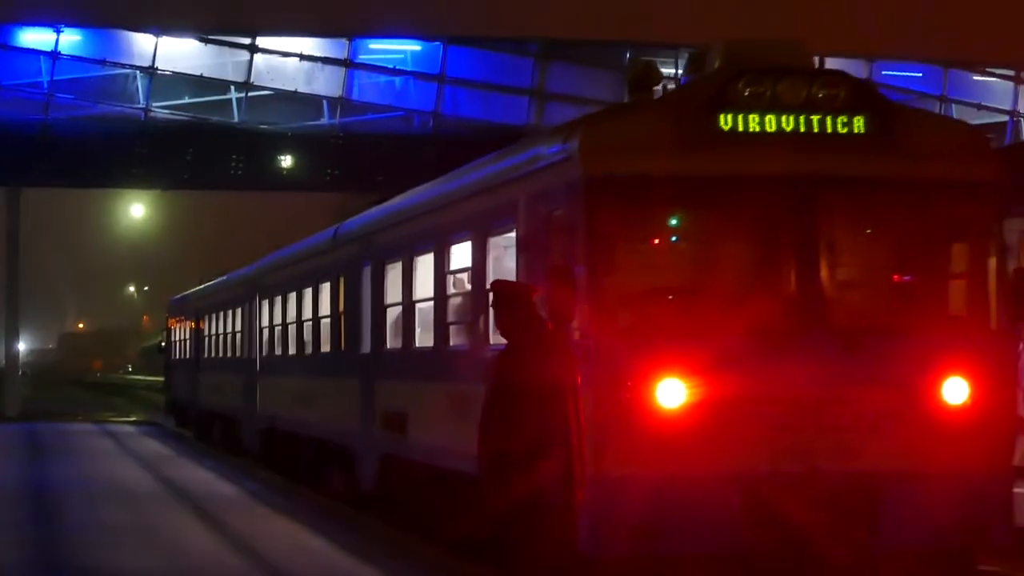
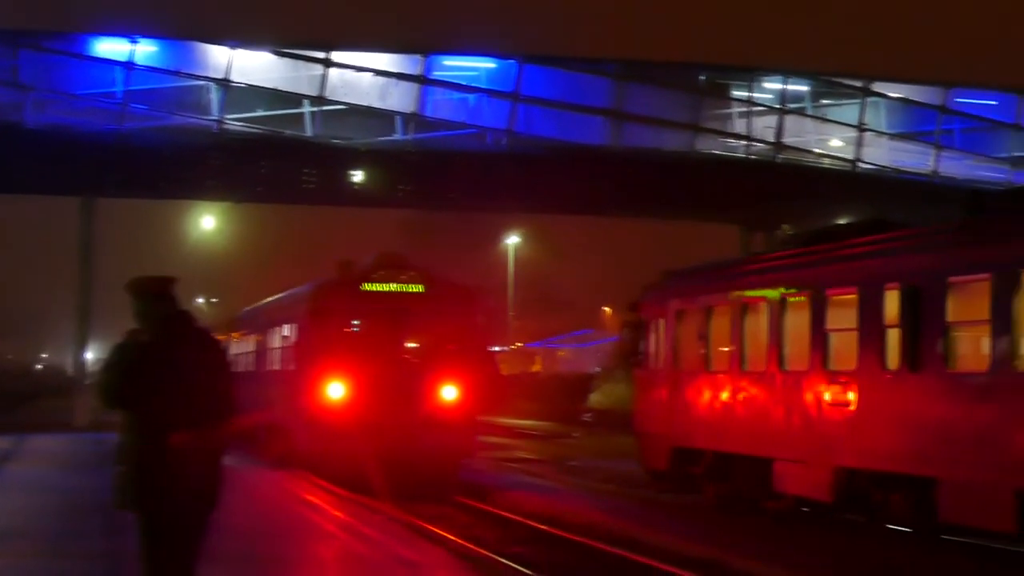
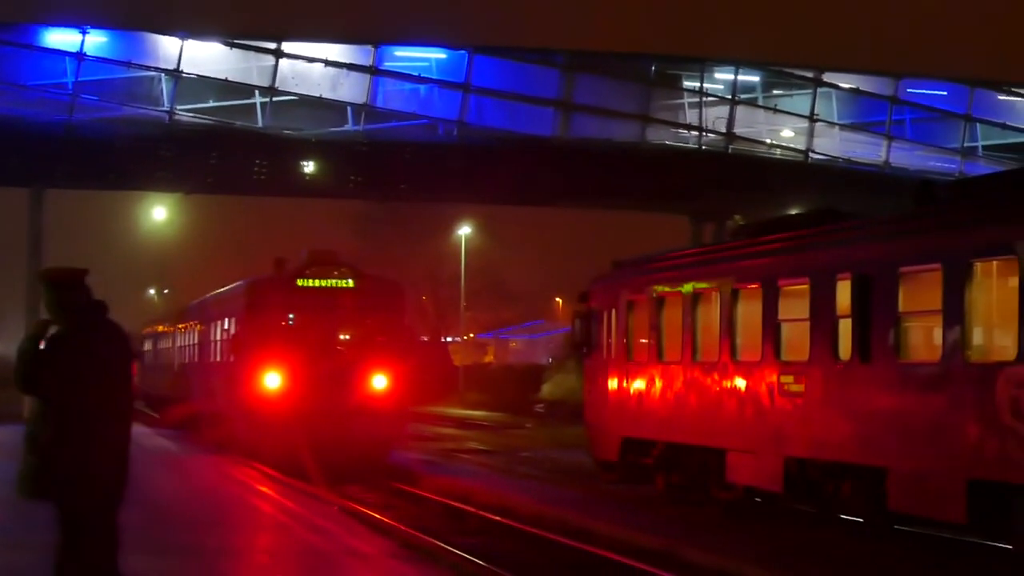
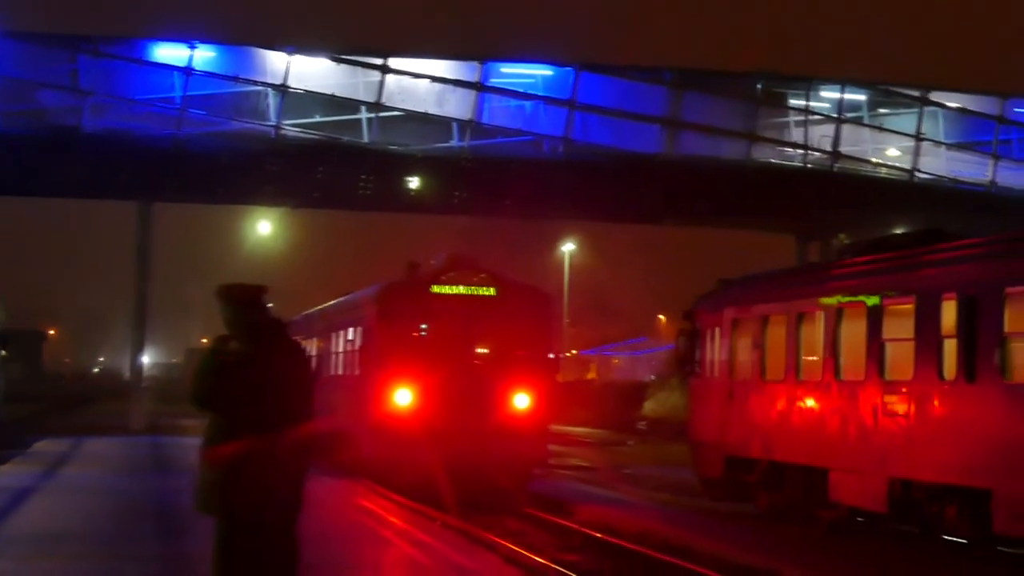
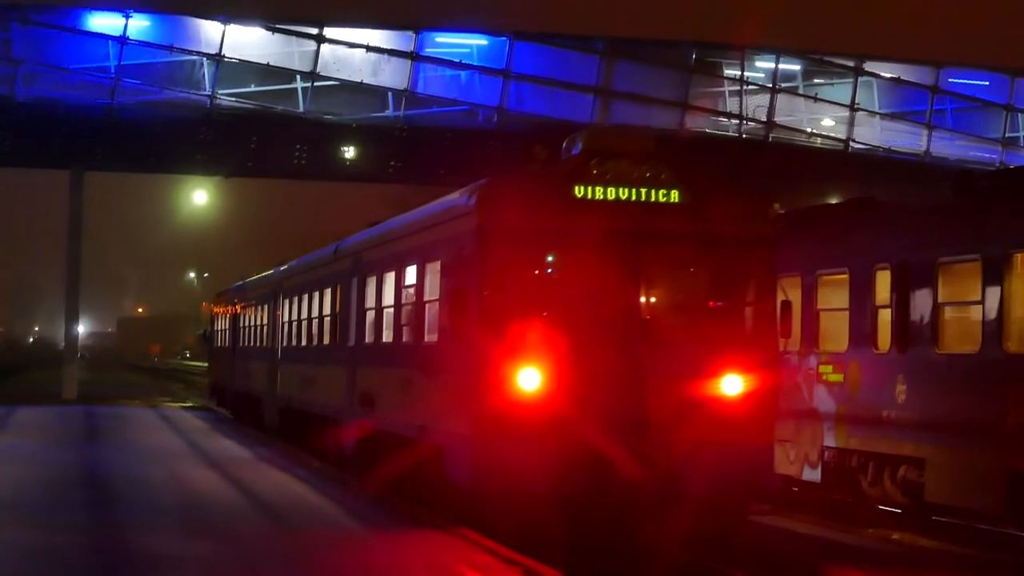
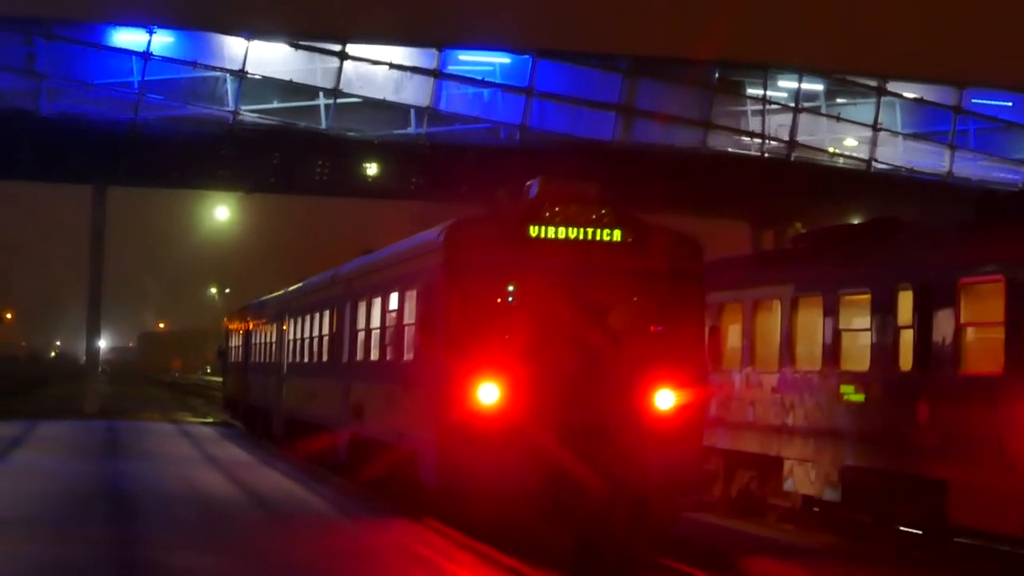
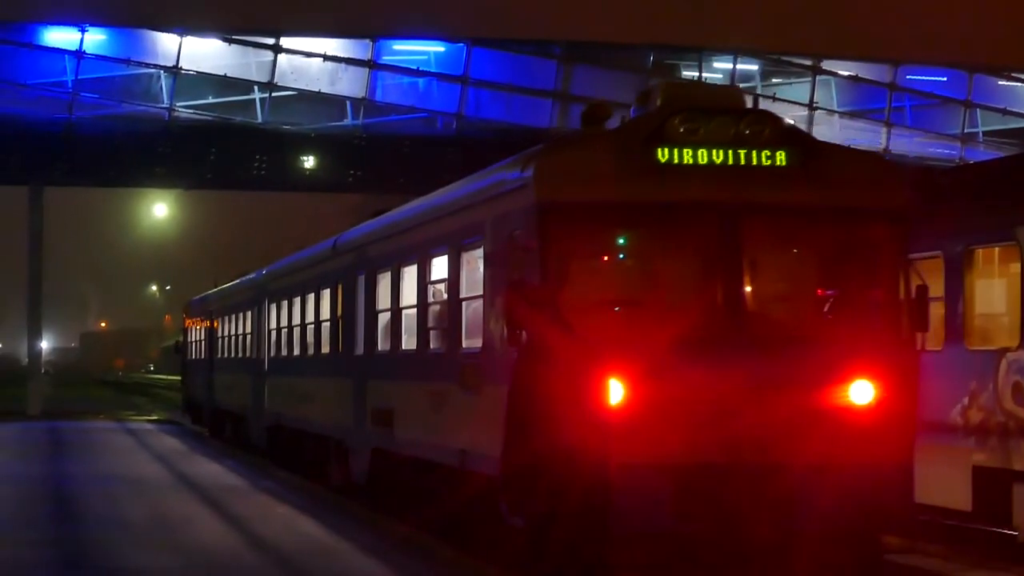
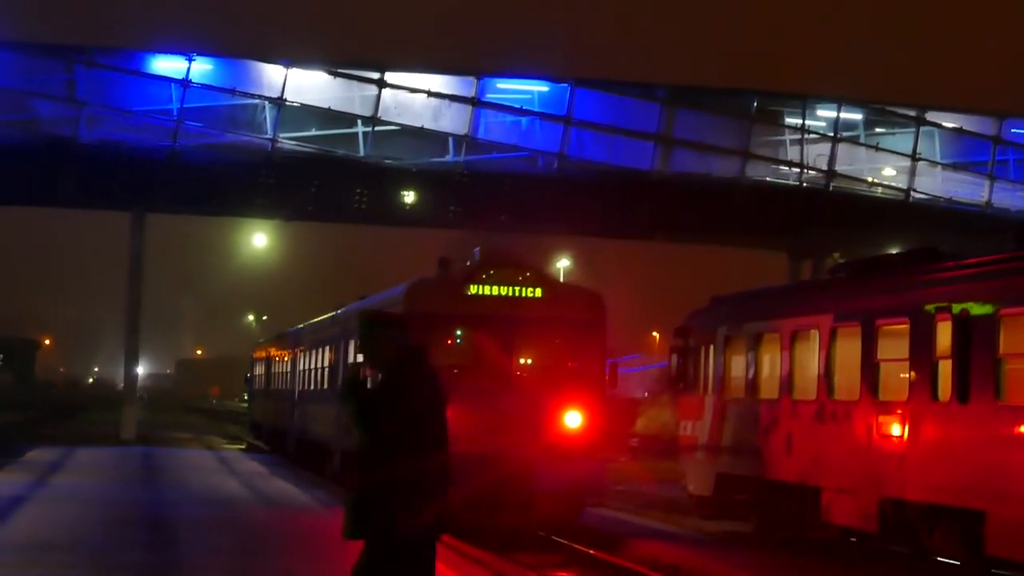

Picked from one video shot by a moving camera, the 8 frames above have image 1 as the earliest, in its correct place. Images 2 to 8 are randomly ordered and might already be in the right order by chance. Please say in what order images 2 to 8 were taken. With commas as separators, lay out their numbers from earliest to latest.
7, 5, 6, 8, 4, 2, 3
